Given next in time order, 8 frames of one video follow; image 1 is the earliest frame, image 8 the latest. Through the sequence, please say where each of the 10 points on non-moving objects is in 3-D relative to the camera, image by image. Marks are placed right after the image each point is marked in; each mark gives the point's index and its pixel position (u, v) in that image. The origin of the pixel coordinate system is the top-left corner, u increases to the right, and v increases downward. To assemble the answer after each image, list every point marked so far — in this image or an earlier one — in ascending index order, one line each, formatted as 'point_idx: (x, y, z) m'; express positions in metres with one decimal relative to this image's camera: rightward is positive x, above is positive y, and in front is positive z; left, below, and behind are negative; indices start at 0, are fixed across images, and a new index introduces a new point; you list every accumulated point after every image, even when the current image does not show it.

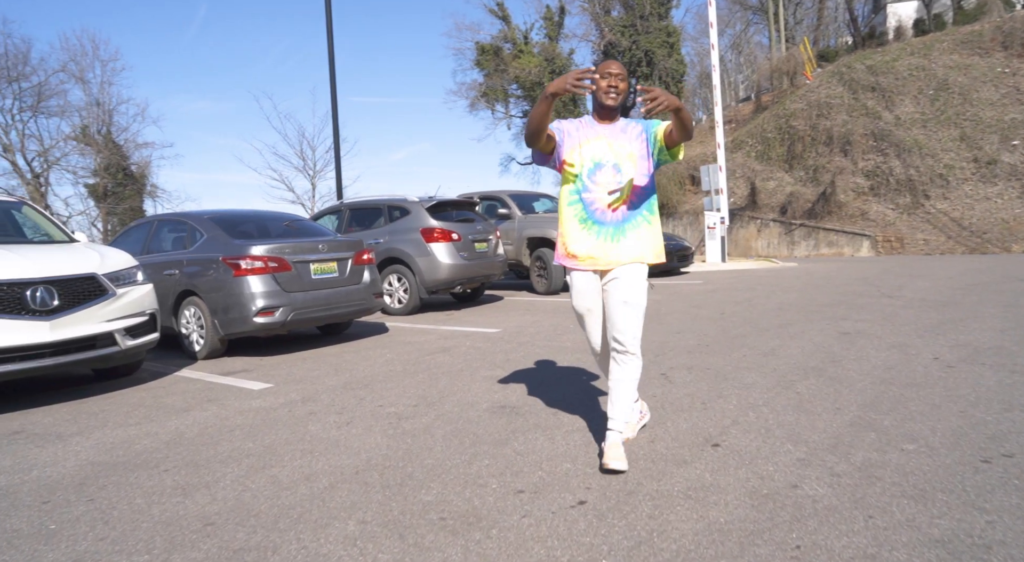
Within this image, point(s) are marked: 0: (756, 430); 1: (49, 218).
0: (+1.6, -1.0, +4.6) m
1: (-6.8, +0.8, +10.2) m
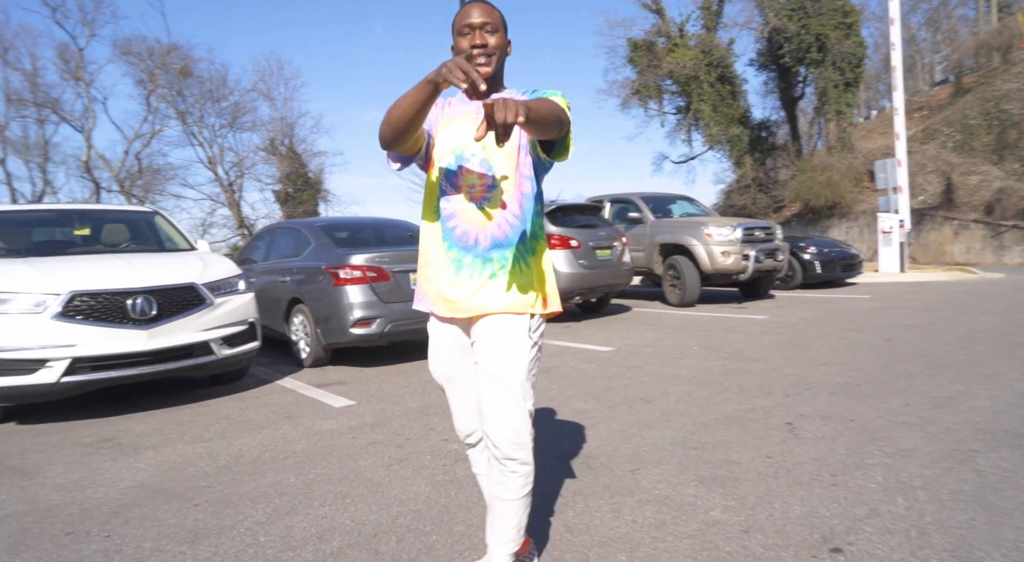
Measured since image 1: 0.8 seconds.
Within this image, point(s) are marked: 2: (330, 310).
0: (+1.8, -1.2, +3.3) m
1: (-5.1, +0.8, +10.6) m
2: (-2.2, -0.3, +8.5) m
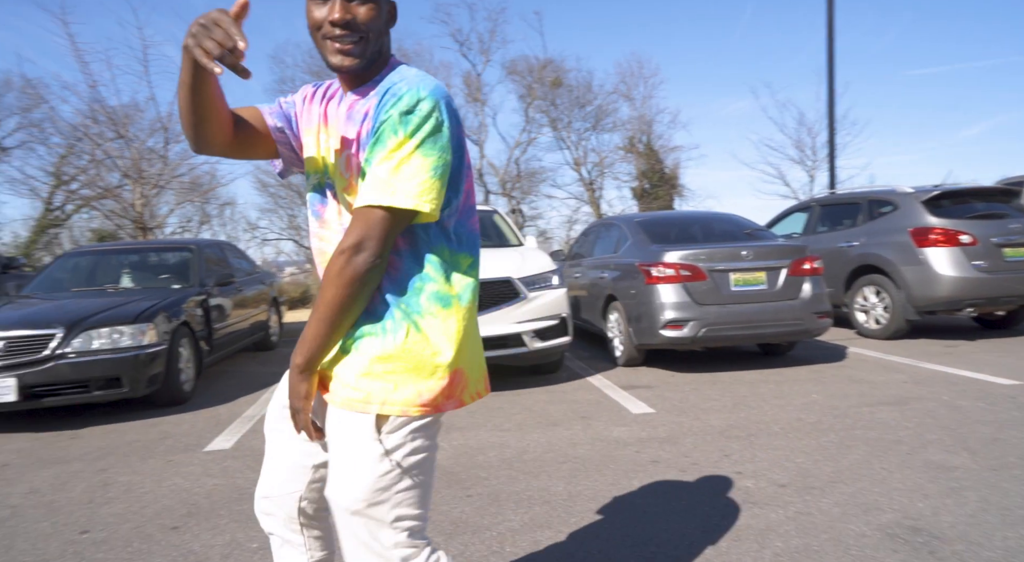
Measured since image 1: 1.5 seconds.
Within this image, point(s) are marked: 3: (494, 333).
0: (+2.4, -1.2, +1.4) m
1: (+0.1, +0.9, +11.1) m
2: (+1.5, -0.3, +7.9) m
3: (-0.2, -0.5, +7.7) m
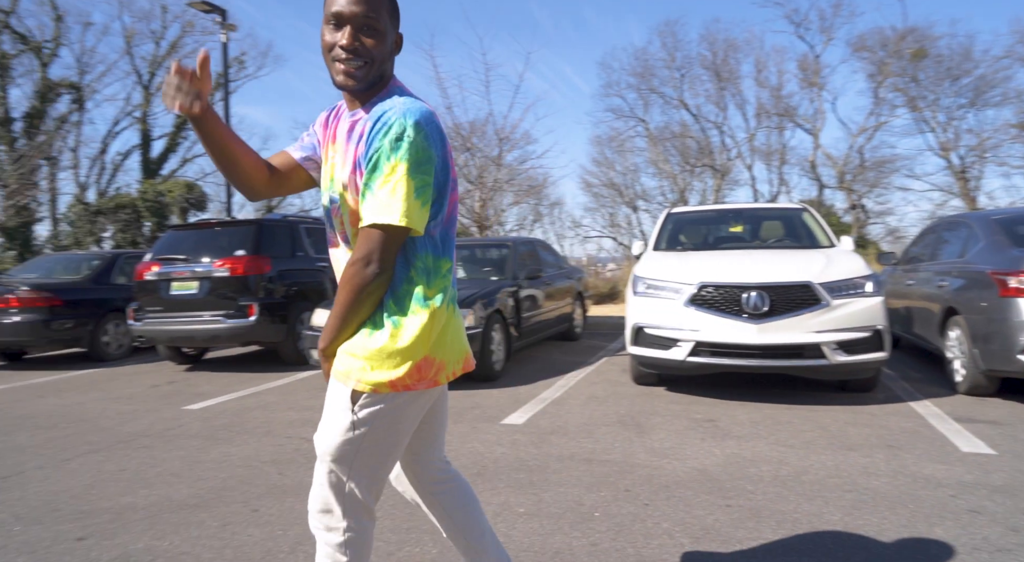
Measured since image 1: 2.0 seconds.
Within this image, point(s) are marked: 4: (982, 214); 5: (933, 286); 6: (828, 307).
0: (+2.4, -1.3, +0.3) m
1: (+4.5, +0.8, +10.1) m
2: (+4.4, -0.4, +6.6) m
3: (+2.8, -0.6, +7.2) m
4: (+5.2, +0.8, +8.0) m
5: (+4.9, -0.1, +8.3) m
6: (+3.3, -0.3, +7.2) m
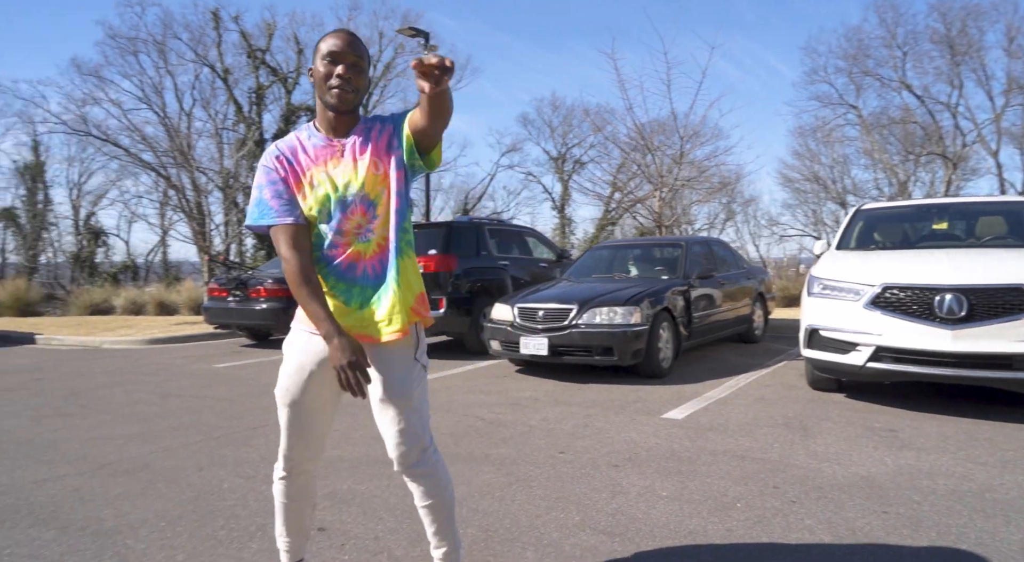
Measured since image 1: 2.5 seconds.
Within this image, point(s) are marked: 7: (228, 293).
0: (+2.3, -1.3, +0.2) m
1: (+6.9, +0.8, +9.0) m
2: (+5.9, -0.5, +5.7) m
3: (+4.5, -0.6, +6.6) m
4: (+7.0, +0.7, +6.8) m
5: (+6.7, -0.1, +7.2) m
6: (+4.9, -0.3, +6.5) m
7: (-4.1, -0.2, +10.2) m
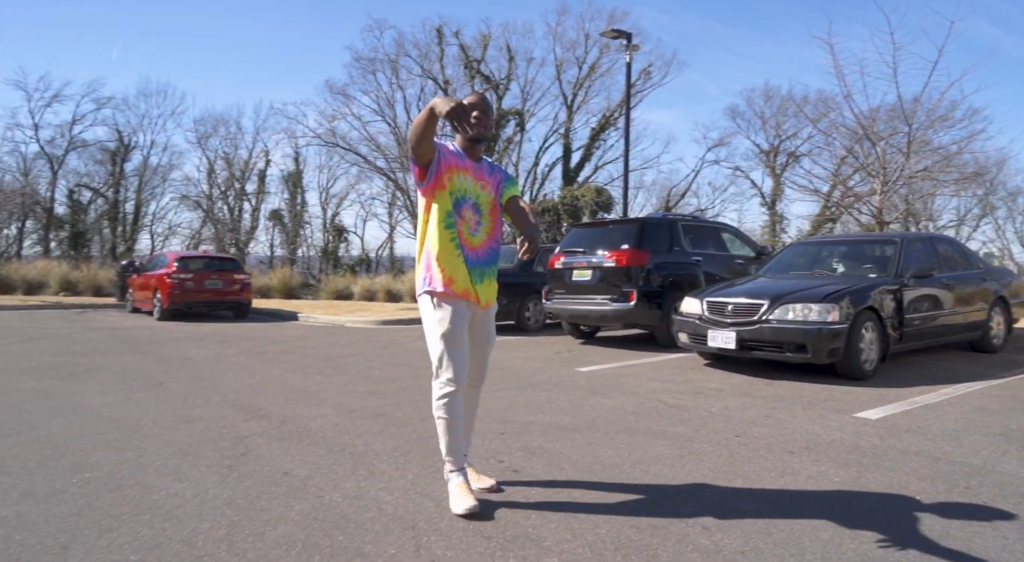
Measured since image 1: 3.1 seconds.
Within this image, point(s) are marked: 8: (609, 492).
0: (+2.2, -1.3, 0.0) m
1: (+9.1, +0.7, +7.2) m
2: (+7.2, -0.6, +4.3) m
3: (+6.1, -0.7, +5.6) m
4: (+8.6, +0.6, +5.0) m
5: (+8.4, -0.2, +5.5) m
6: (+6.5, -0.3, +5.4) m
7: (-1.1, 0.0, +11.5) m
8: (+0.4, -0.9, +3.1) m
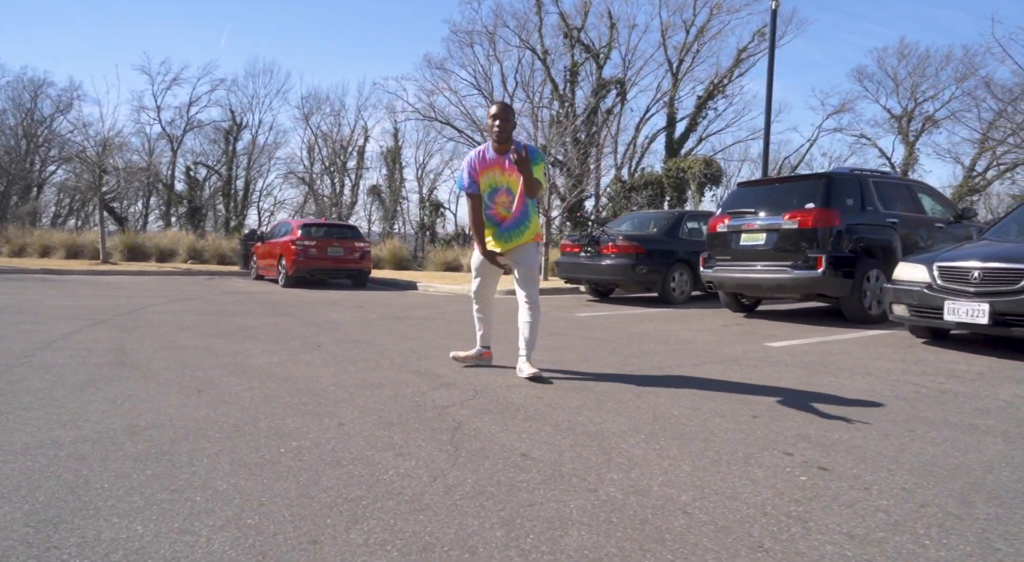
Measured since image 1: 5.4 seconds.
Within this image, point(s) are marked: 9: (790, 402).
0: (+2.9, -1.3, -1.0) m
1: (+10.7, +0.9, +5.2) m
2: (+8.4, -0.4, +2.6) m
3: (+7.5, -0.4, +4.0) m
4: (+9.9, +0.7, +3.1) m
5: (+9.8, 0.0, +3.6) m
6: (+7.8, -0.1, +3.8) m
7: (+1.1, +0.5, +10.7) m
8: (+1.5, -0.7, +2.2) m
9: (+1.6, -0.7, +3.9) m
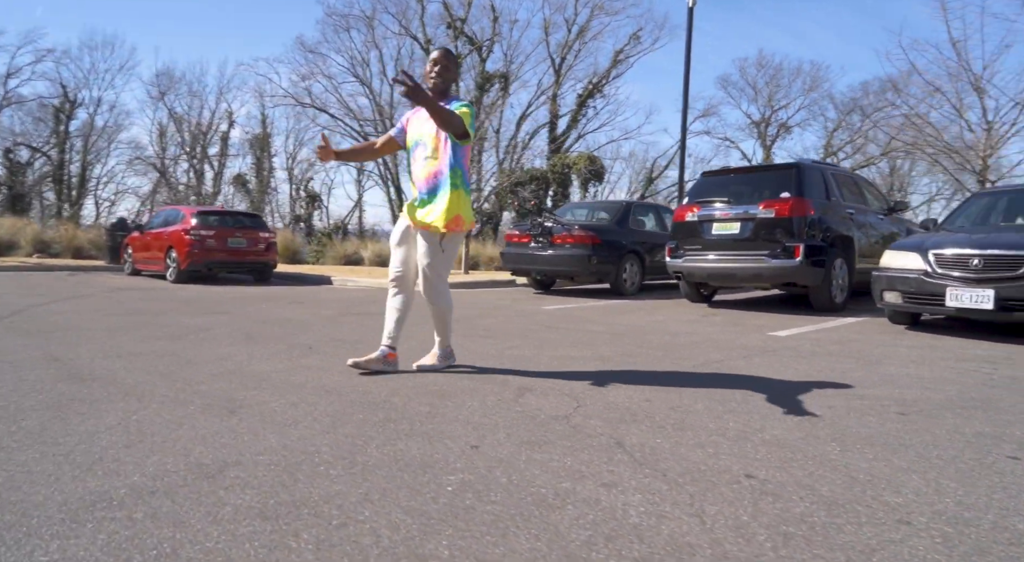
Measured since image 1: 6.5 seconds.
0: (+4.3, -1.2, -0.9) m
1: (+10.8, +1.1, +6.6) m
2: (+9.0, -0.3, +3.7) m
3: (+7.8, -0.3, +4.9) m
4: (+10.4, +0.9, +4.4) m
5: (+10.2, +0.1, +4.9) m
6: (+8.2, 0.0, +4.7) m
7: (+0.3, +0.6, +10.2) m
8: (+2.3, -0.6, +2.0) m
9: (+2.0, -0.6, +3.6) m
